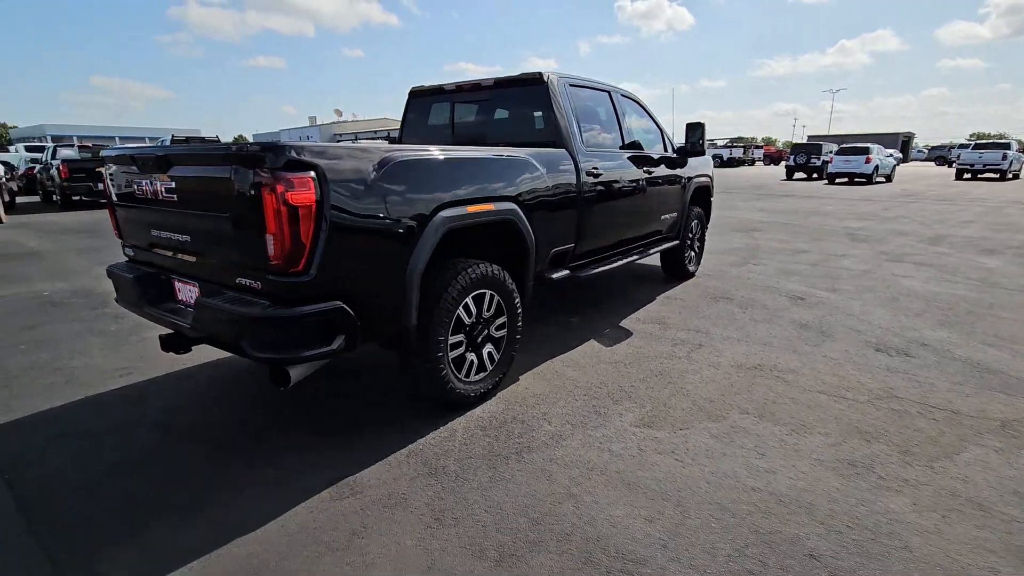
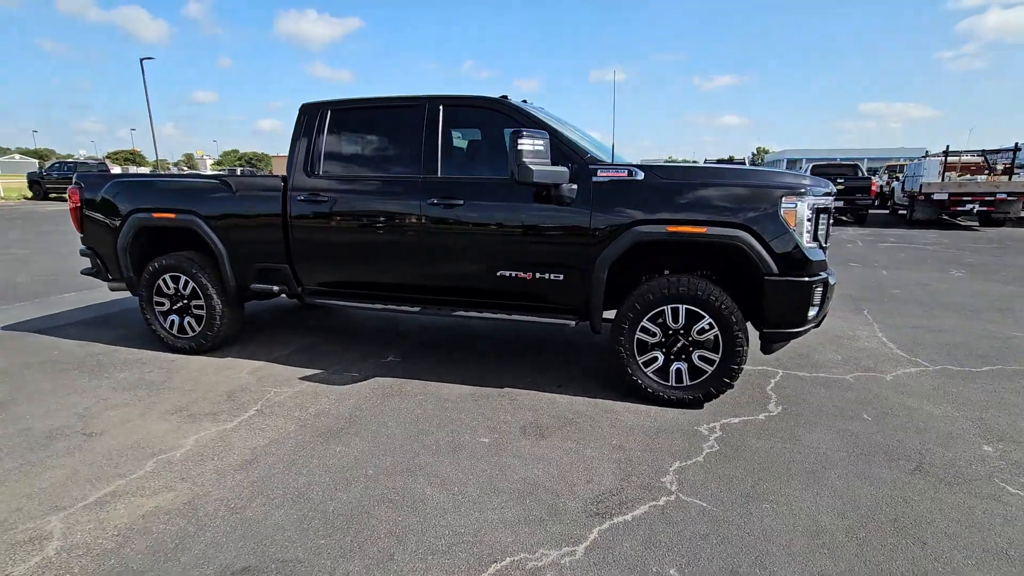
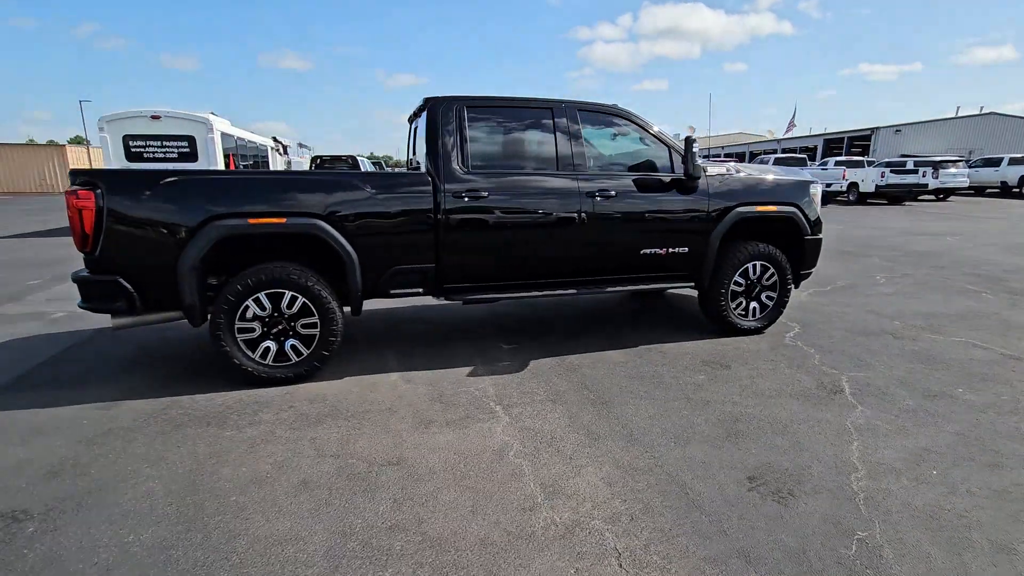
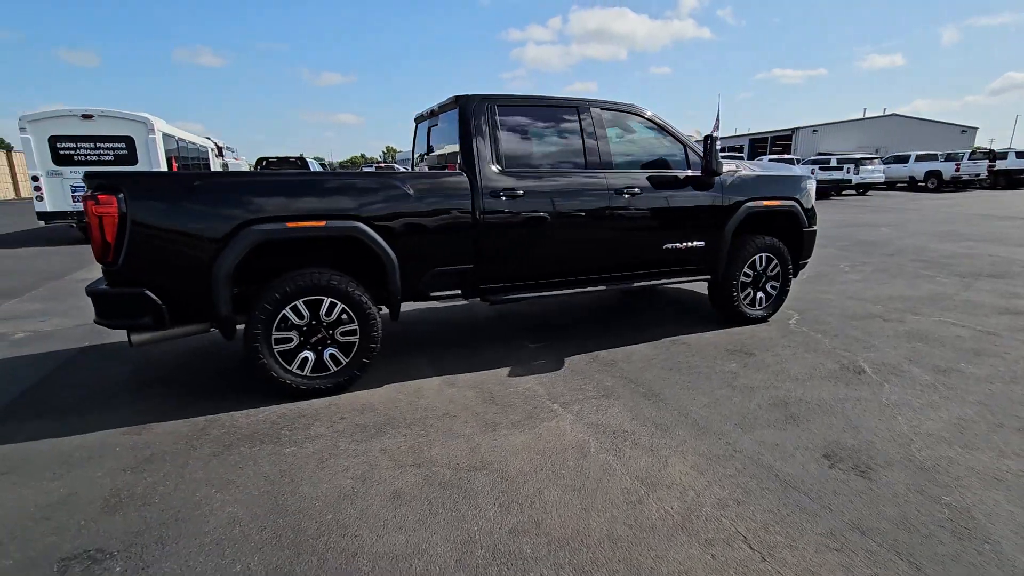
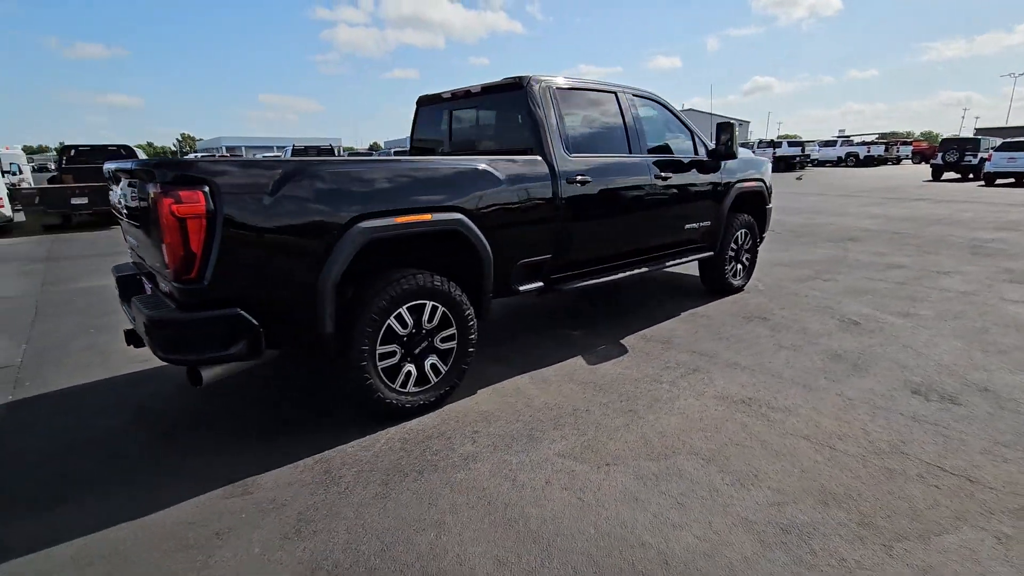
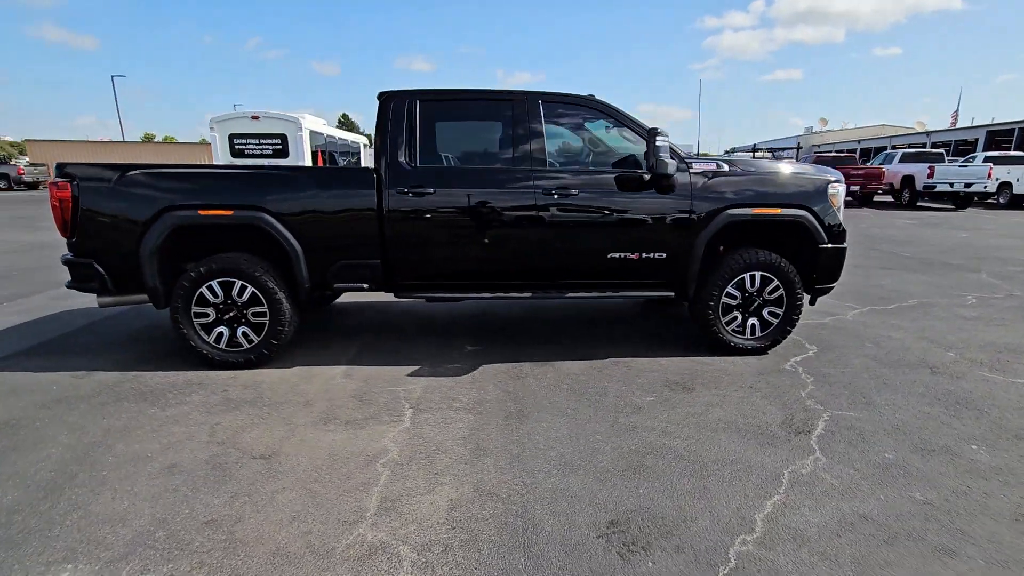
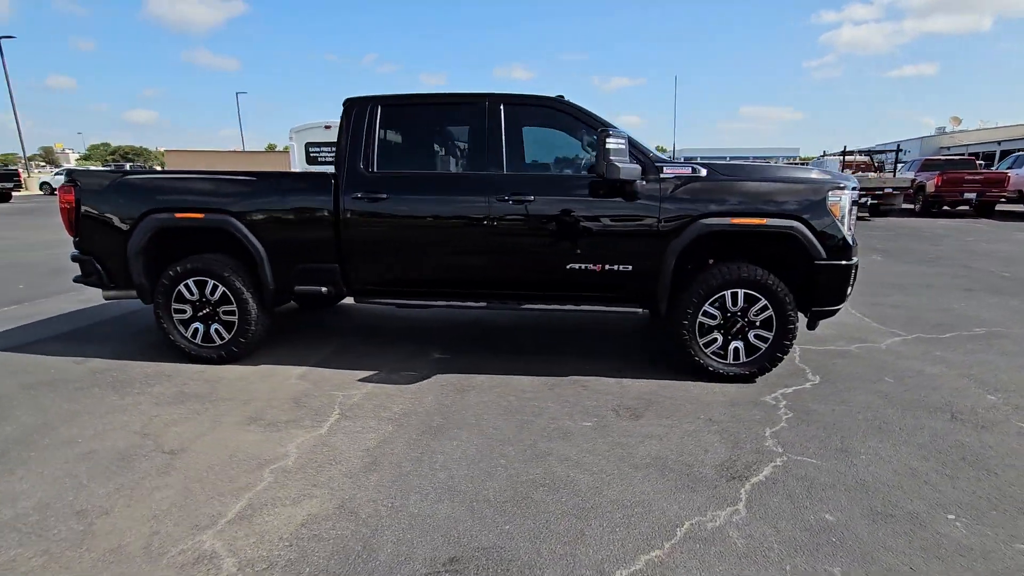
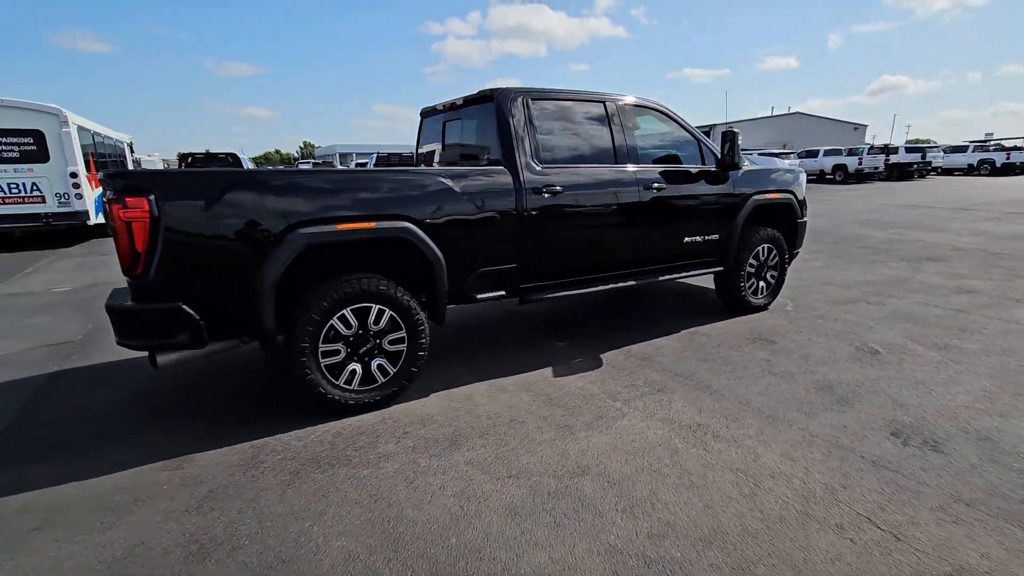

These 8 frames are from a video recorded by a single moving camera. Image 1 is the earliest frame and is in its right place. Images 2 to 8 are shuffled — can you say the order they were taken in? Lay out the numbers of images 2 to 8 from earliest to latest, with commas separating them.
5, 8, 4, 3, 6, 7, 2
